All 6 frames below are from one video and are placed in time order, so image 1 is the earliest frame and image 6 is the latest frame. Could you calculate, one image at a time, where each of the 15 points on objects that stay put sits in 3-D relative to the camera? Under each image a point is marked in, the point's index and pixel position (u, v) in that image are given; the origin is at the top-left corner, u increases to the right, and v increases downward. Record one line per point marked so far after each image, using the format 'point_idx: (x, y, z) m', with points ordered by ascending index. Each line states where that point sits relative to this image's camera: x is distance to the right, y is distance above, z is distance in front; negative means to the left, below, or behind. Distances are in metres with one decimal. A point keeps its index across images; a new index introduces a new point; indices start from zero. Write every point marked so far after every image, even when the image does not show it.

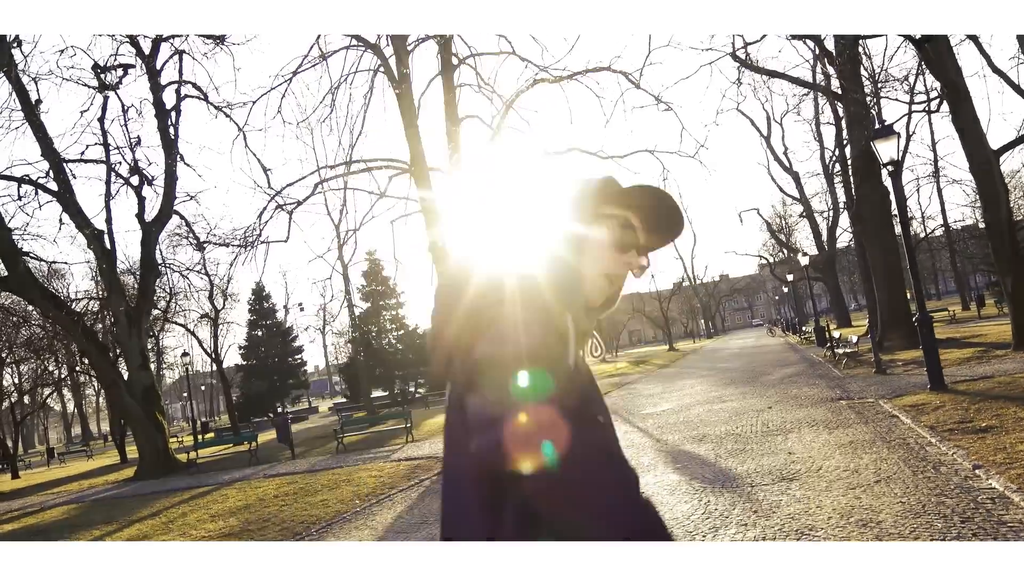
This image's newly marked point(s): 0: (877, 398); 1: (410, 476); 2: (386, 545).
0: (+6.5, -2.0, +13.3) m
1: (-1.7, -3.2, +12.6) m
2: (-1.3, -2.6, +7.6) m
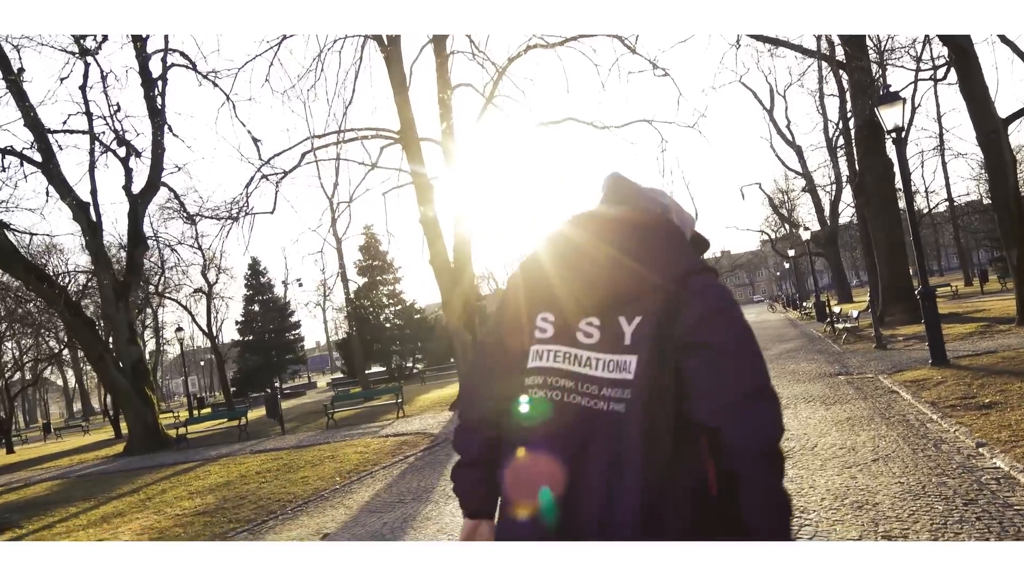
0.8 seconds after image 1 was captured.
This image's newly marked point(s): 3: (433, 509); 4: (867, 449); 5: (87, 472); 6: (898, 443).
0: (+6.3, -1.5, +12.9) m
1: (-1.9, -2.7, +12.3) m
2: (-1.5, -2.3, +7.2) m
3: (-0.8, -2.1, +7.2) m
4: (+3.3, -1.5, +7.1) m
5: (-9.9, -4.3, +17.4) m
6: (+3.7, -1.5, +7.2) m
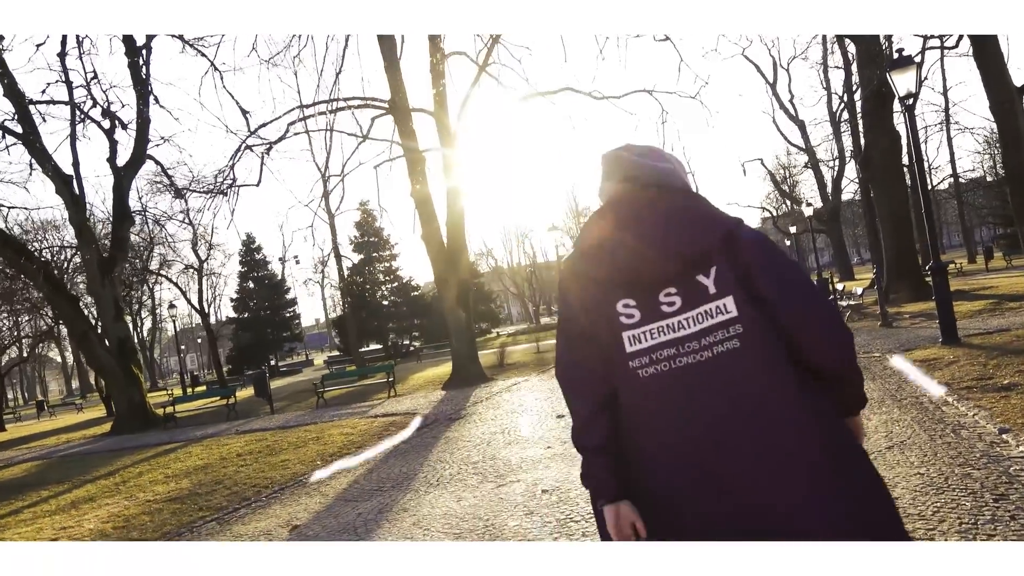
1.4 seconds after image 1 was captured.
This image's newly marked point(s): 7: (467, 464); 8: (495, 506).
0: (+6.2, -1.1, +12.4) m
1: (-2.0, -2.3, +11.8) m
2: (-1.7, -2.0, +6.7) m
3: (-0.9, -1.9, +6.7) m
4: (+3.2, -1.3, +6.6) m
5: (-10.0, -3.7, +17.0) m
6: (+3.6, -1.3, +6.7) m
7: (-0.5, -1.9, +7.9) m
8: (-0.1, -1.7, +6.0) m
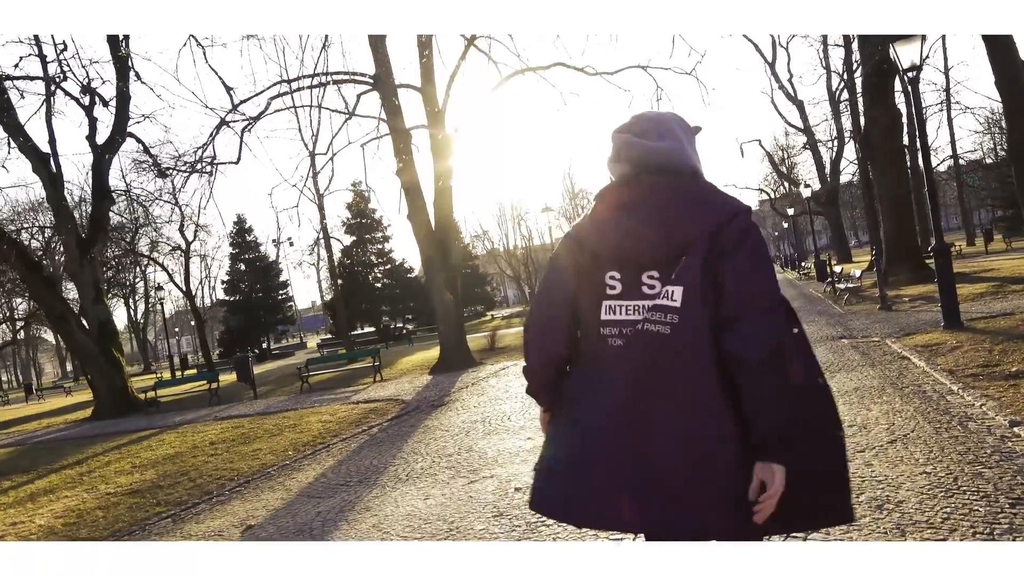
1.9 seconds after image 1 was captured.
0: (+5.9, -0.8, +11.9) m
1: (-2.3, -2.0, +11.3) m
2: (-1.9, -1.9, +6.2) m
3: (-1.1, -1.7, +6.2) m
4: (+3.0, -1.1, +6.1) m
5: (-10.3, -3.3, +16.5) m
6: (+3.4, -1.1, +6.2) m
7: (-0.7, -1.7, +7.4) m
8: (-0.4, -1.6, +5.5) m
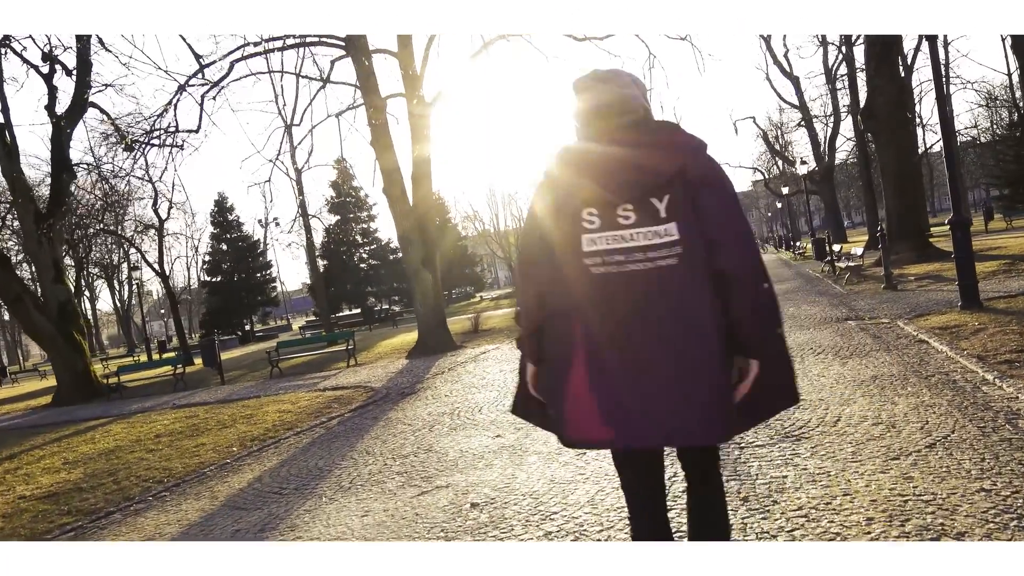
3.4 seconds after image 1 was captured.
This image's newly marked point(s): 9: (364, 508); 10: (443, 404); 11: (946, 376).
0: (+5.6, -0.4, +11.0) m
1: (-2.6, -1.7, +10.3) m
2: (-2.2, -1.7, +5.2) m
3: (-1.4, -1.5, +5.2) m
4: (+2.7, -0.9, +5.1) m
5: (-10.7, -2.9, +15.4) m
6: (+3.1, -0.9, +5.2) m
7: (-1.0, -1.5, +6.4) m
8: (-0.6, -1.4, +4.5) m
9: (-1.0, -1.5, +5.1) m
10: (-0.8, -1.4, +9.2) m
11: (+3.9, -0.8, +6.7) m
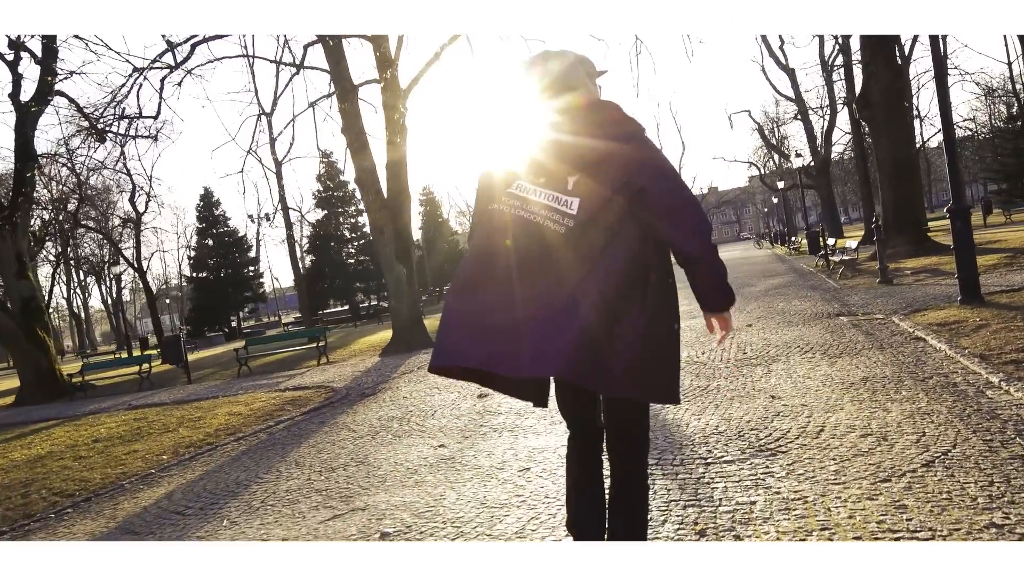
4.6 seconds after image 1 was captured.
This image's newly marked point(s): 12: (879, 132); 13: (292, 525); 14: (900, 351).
0: (+5.1, -0.3, +10.2) m
1: (-3.1, -1.6, +9.5) m
2: (-2.6, -1.6, +4.5) m
3: (-1.8, -1.5, +4.4) m
4: (+2.3, -0.9, +4.3) m
5: (-11.1, -2.8, +14.7) m
6: (+2.7, -0.8, +4.5) m
7: (-1.4, -1.4, +5.6) m
8: (-1.0, -1.4, +3.7) m
9: (-1.4, -1.4, +4.3) m
10: (-1.3, -1.3, +8.4) m
11: (+3.5, -0.7, +6.0) m
12: (+9.5, +4.0, +19.4) m
13: (-1.3, -1.4, +4.4) m
14: (+3.8, -0.6, +7.4) m
